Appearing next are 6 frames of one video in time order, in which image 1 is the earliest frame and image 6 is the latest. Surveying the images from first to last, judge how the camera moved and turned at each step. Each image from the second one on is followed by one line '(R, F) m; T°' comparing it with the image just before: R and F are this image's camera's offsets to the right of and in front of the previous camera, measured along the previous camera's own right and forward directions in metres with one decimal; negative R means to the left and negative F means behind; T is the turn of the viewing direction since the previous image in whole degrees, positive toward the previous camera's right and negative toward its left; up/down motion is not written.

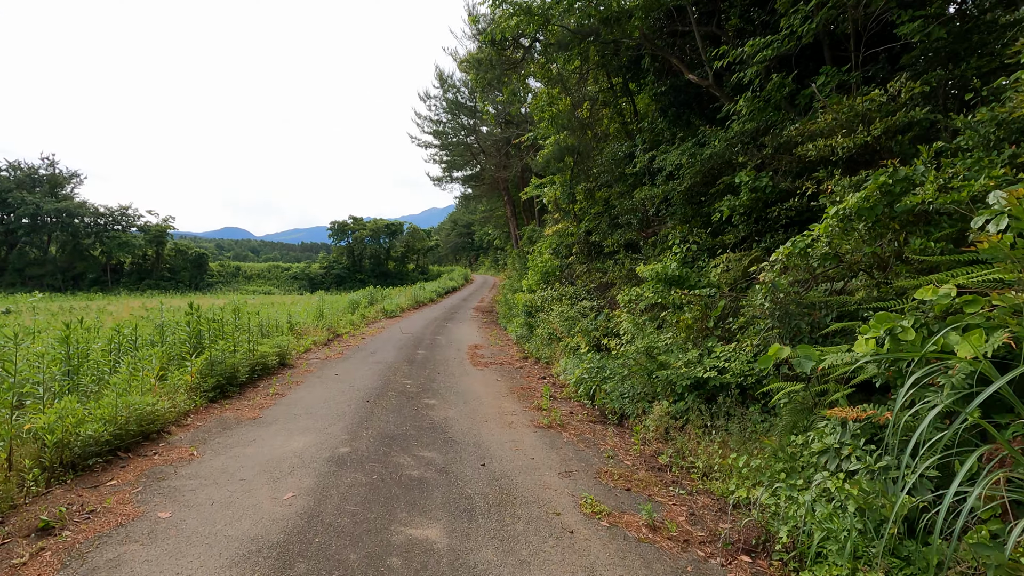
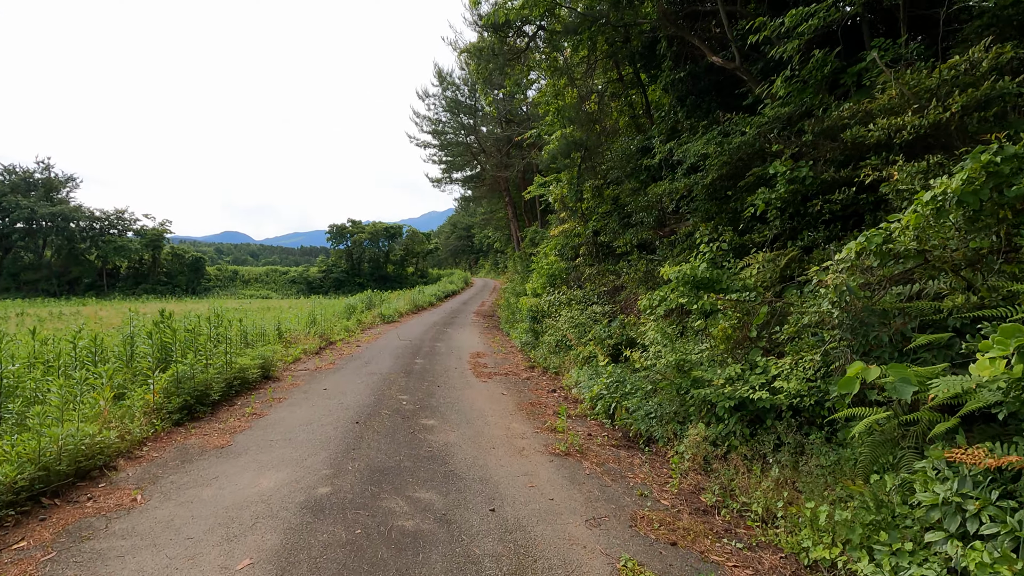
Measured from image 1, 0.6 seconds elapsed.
(-0.1, +0.7) m; 0°
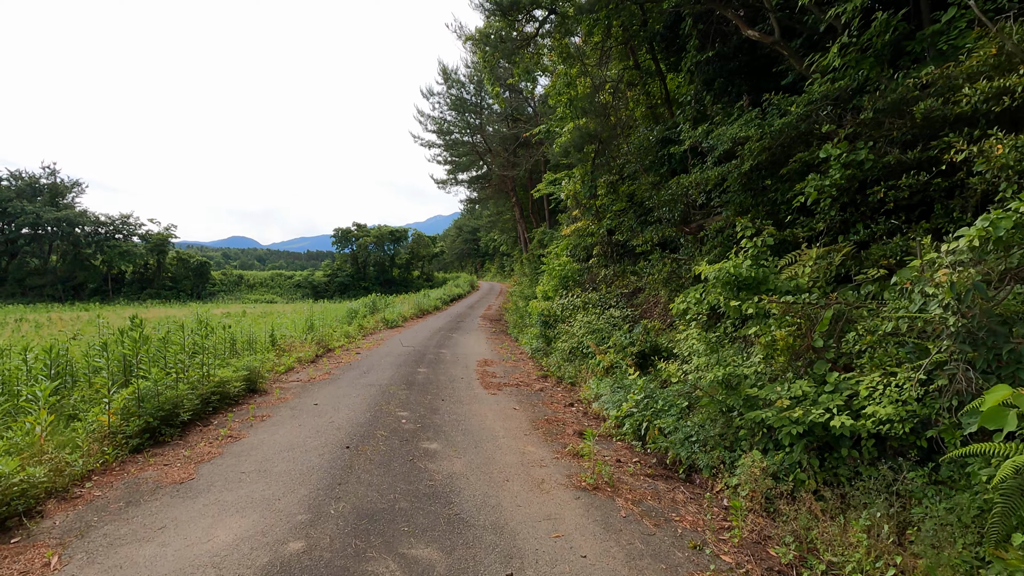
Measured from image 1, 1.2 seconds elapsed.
(-0.1, +0.7) m; -1°
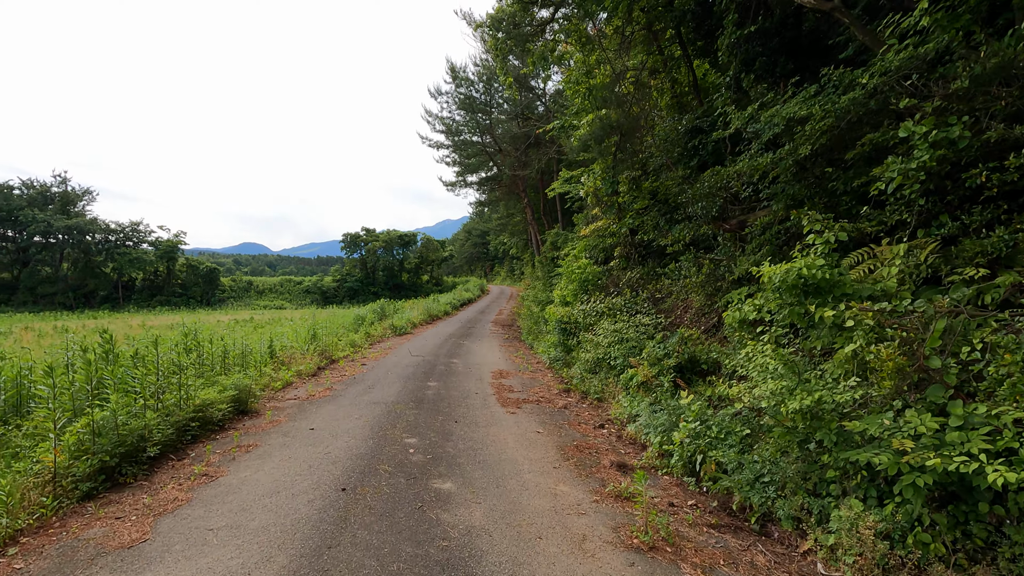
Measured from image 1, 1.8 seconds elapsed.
(-0.1, +0.7) m; -1°
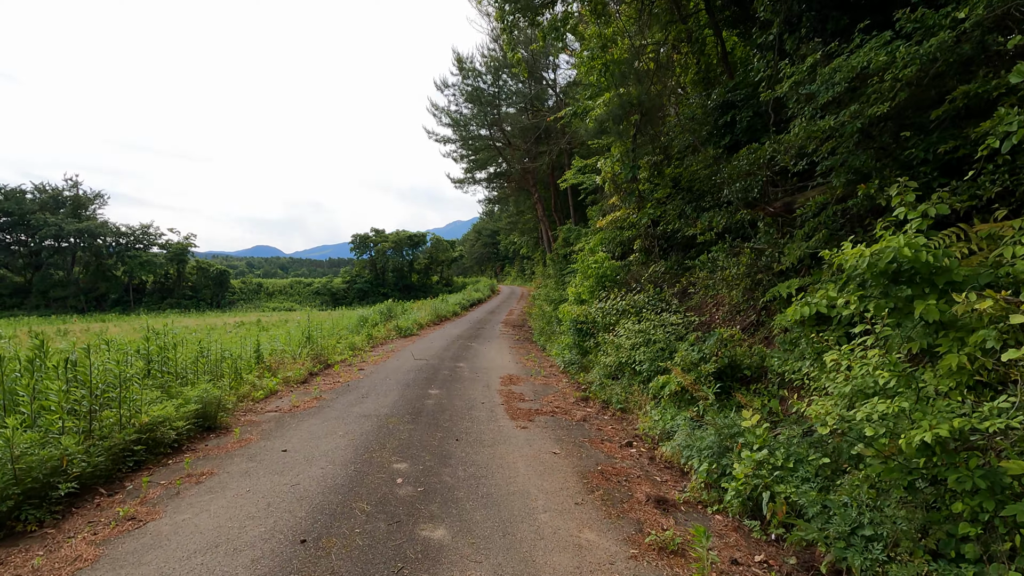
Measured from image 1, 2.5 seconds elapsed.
(0.0, +0.8) m; -1°
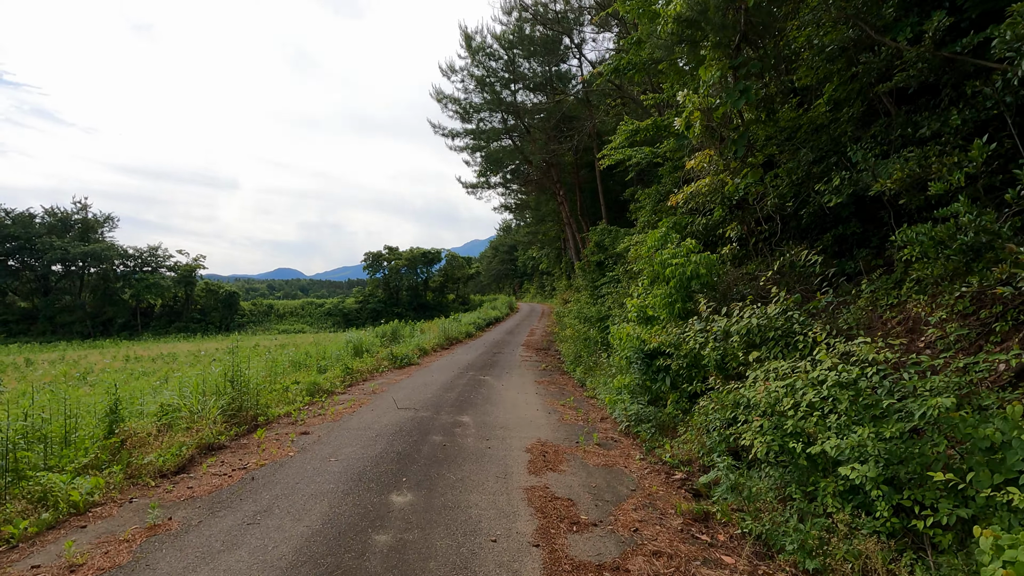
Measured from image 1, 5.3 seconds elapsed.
(-0.1, +3.1) m; -2°
